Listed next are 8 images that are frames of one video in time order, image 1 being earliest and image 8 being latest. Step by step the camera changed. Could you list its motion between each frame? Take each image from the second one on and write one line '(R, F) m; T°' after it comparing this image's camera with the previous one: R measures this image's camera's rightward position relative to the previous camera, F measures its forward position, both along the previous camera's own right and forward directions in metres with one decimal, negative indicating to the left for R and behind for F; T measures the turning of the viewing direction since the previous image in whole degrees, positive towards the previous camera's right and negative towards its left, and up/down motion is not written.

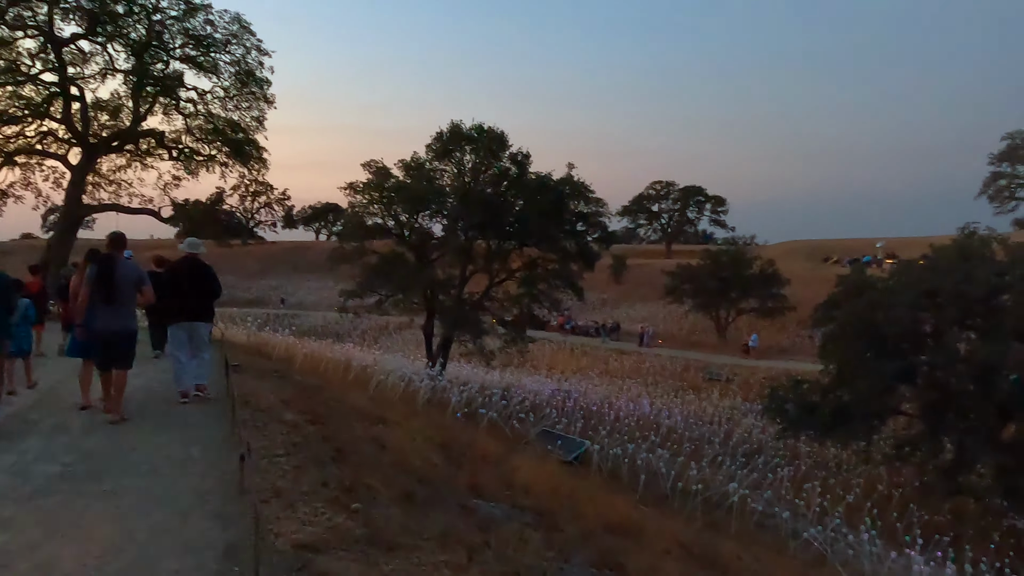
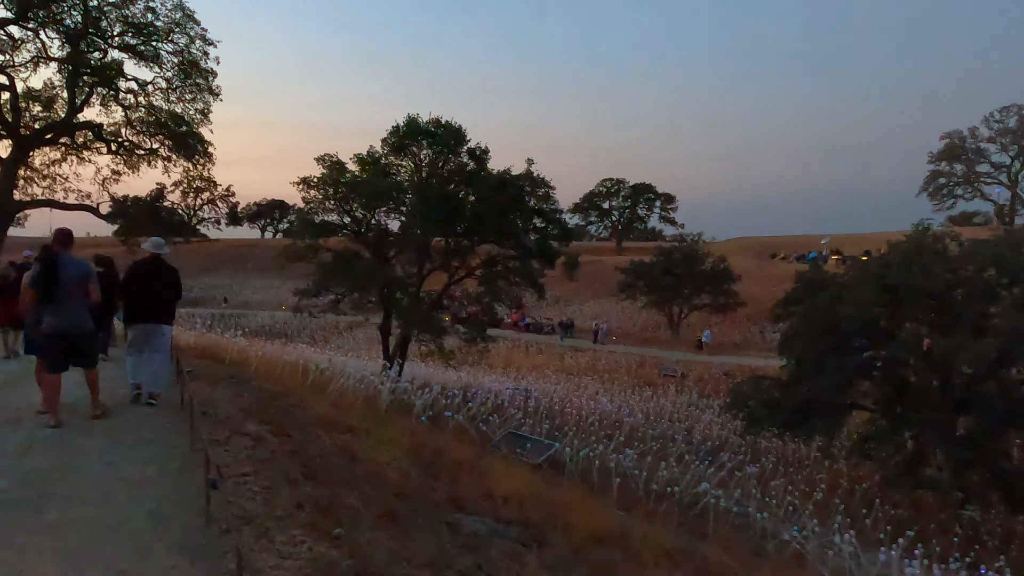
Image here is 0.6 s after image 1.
(-0.2, +0.3) m; +4°
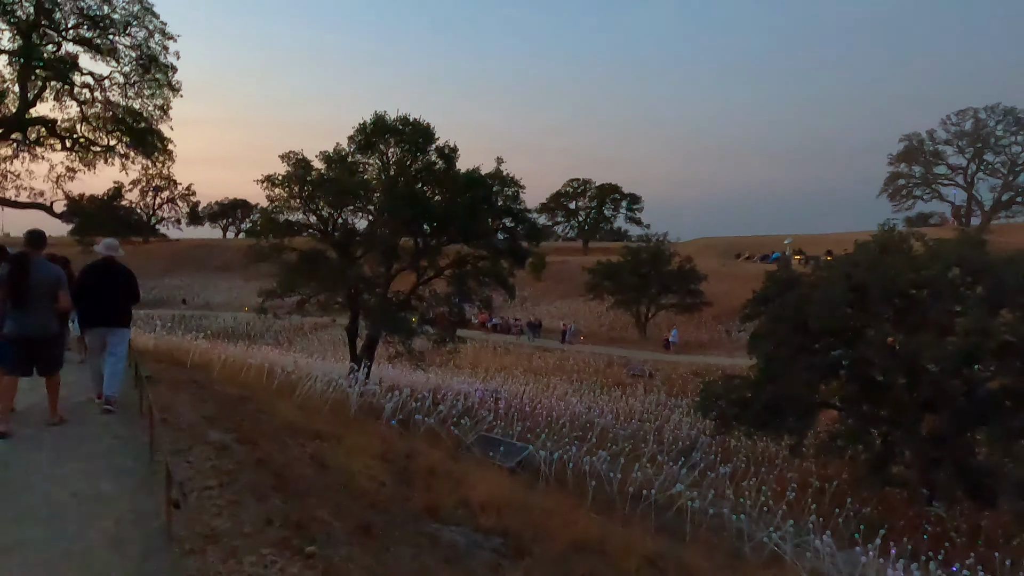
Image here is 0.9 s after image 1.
(-0.1, +0.2) m; +3°
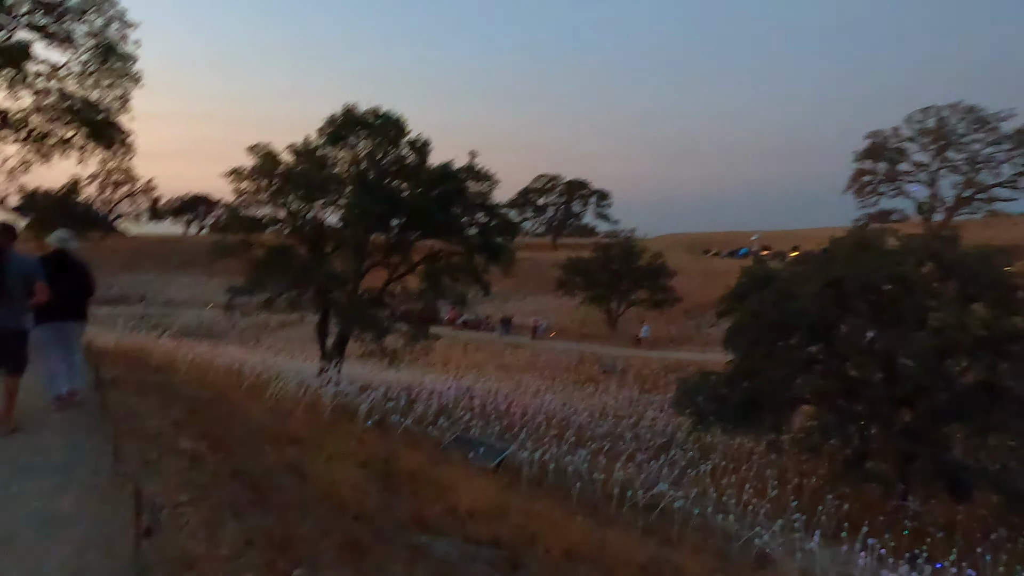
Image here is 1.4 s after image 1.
(-0.1, +0.2) m; +3°
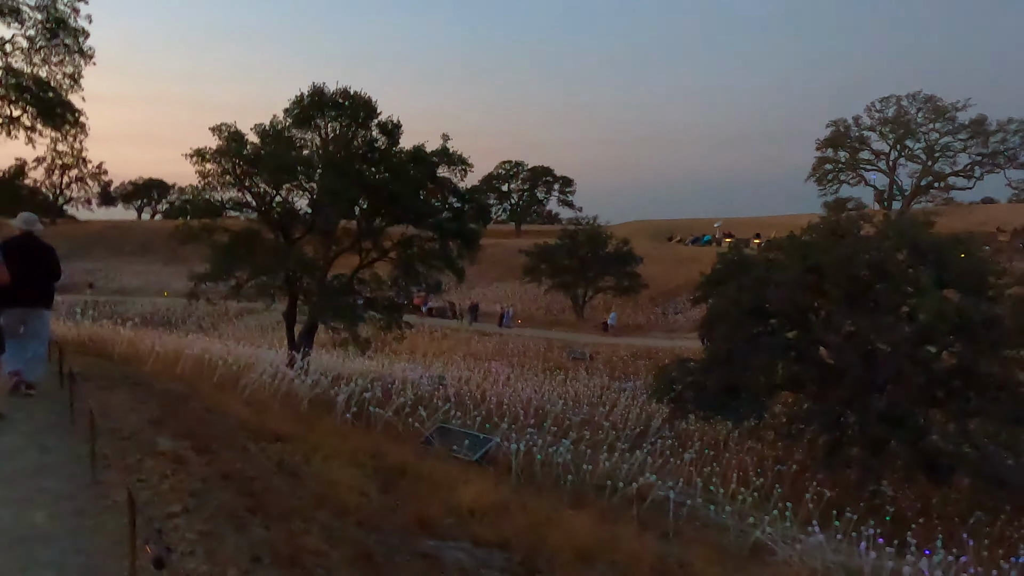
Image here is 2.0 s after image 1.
(-0.3, +0.3) m; +3°
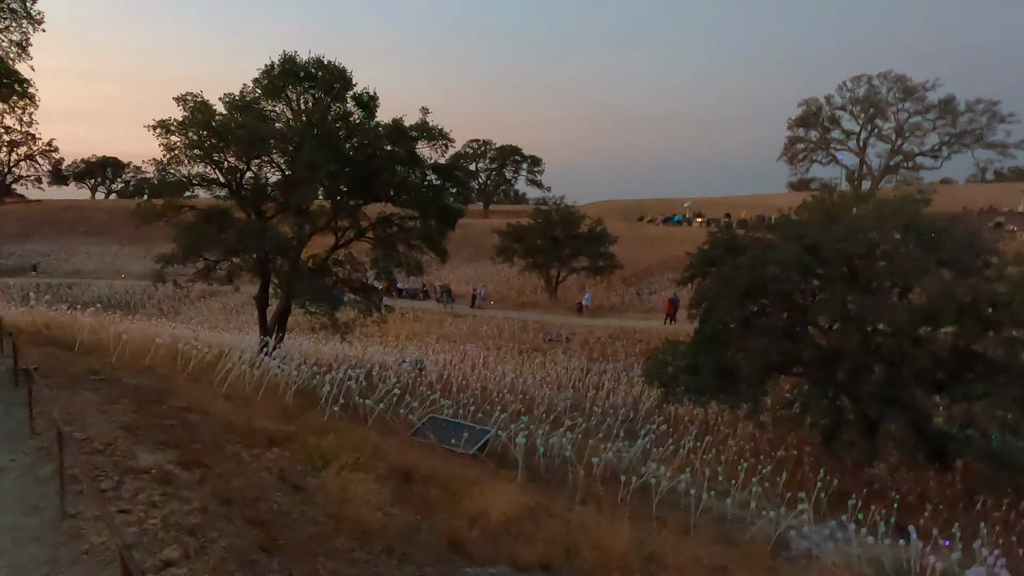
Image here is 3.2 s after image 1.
(-0.4, +0.6) m; +3°
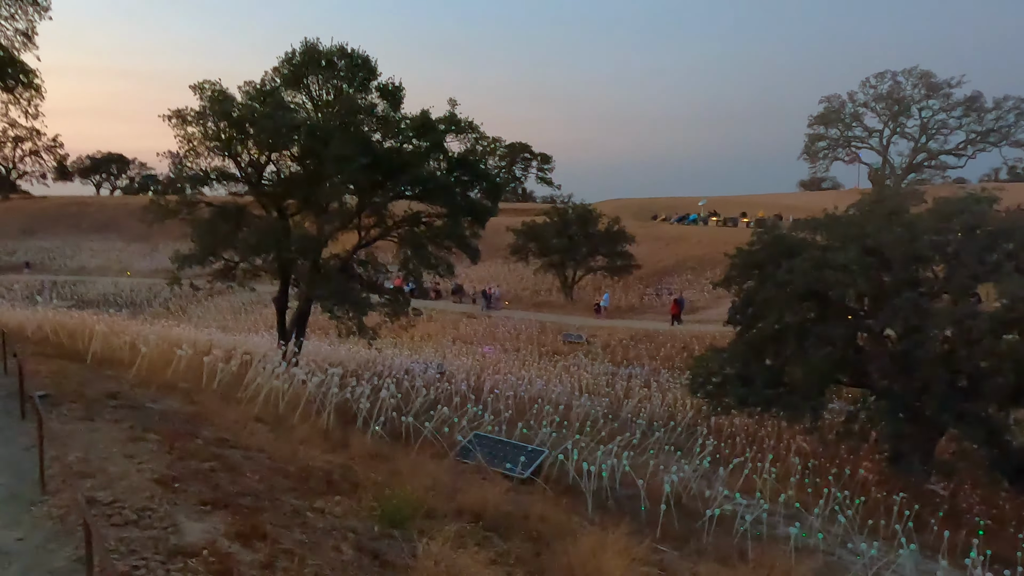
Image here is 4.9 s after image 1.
(-0.6, +0.8) m; 0°
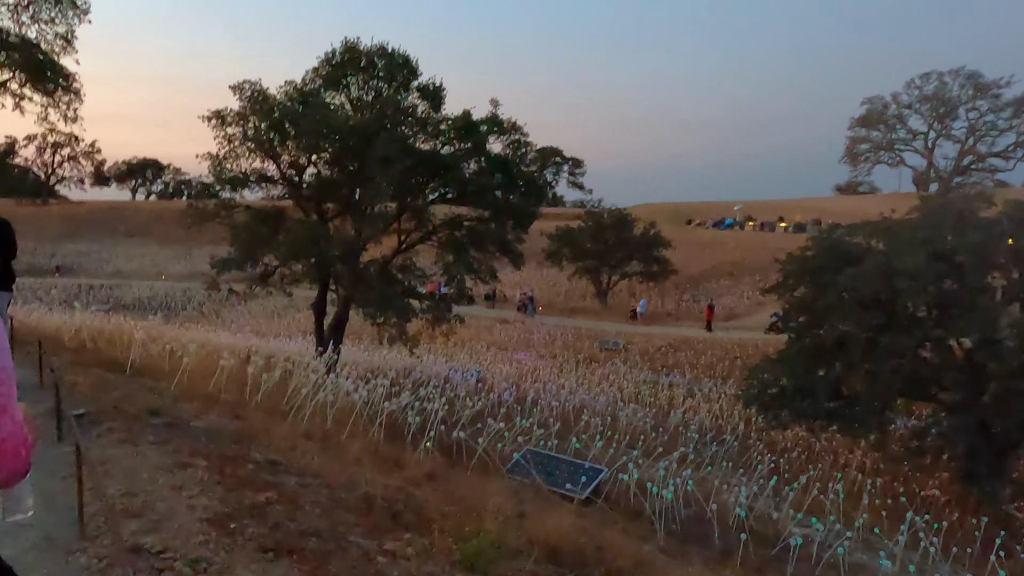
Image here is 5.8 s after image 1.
(-0.3, +0.5) m; -2°
